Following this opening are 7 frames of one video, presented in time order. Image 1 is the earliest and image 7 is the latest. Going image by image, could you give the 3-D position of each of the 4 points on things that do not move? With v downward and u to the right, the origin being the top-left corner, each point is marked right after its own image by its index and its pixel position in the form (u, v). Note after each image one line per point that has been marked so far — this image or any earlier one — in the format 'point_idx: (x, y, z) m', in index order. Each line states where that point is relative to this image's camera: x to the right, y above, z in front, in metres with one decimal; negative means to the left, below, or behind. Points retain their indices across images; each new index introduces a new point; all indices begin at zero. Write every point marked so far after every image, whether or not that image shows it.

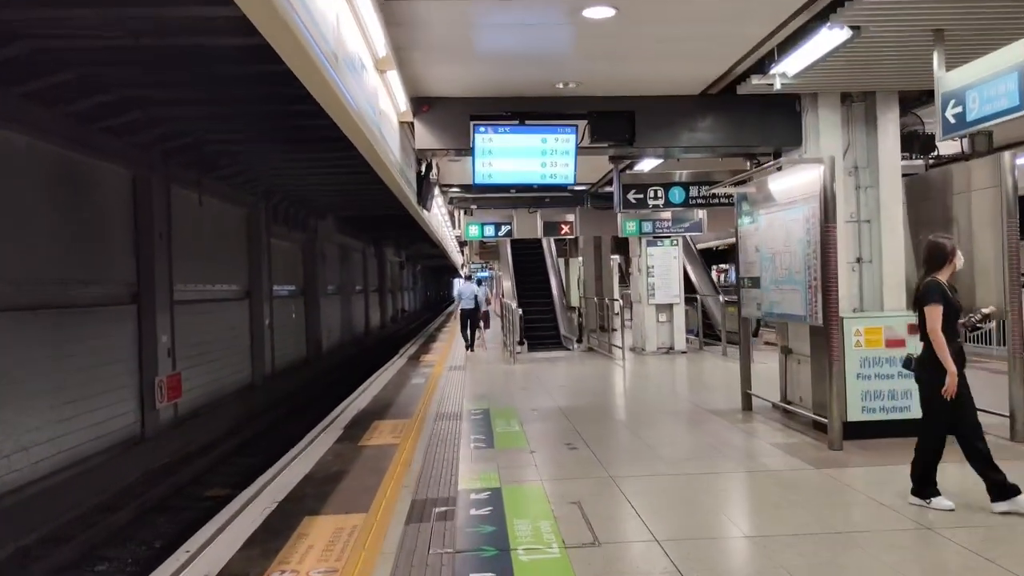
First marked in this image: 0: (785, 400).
0: (+2.0, -0.8, +6.2) m
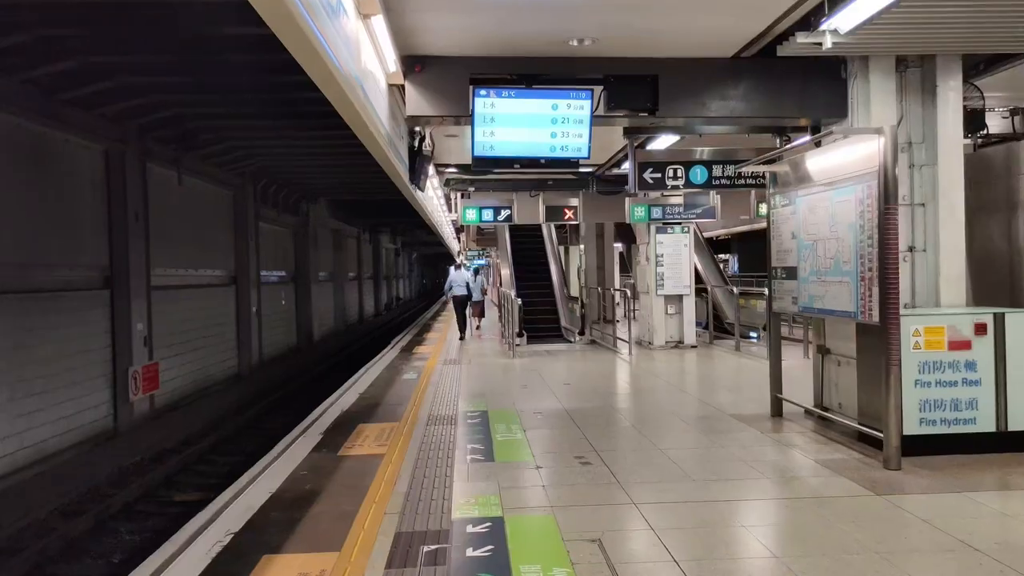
0: (+2.0, -0.8, +5.5) m
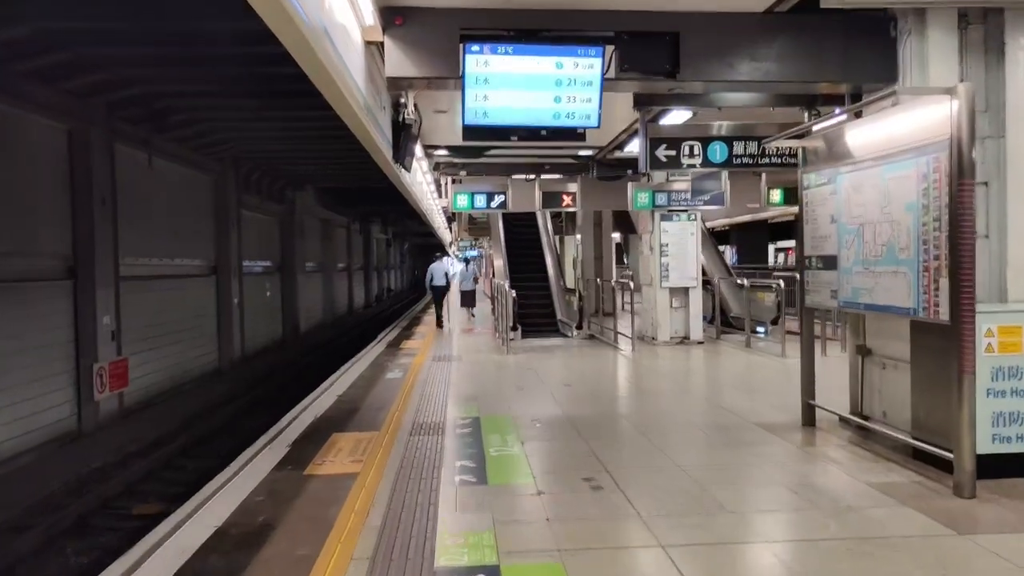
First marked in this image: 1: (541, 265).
0: (+2.0, -0.7, +4.8) m
1: (+0.5, +0.4, +14.9) m
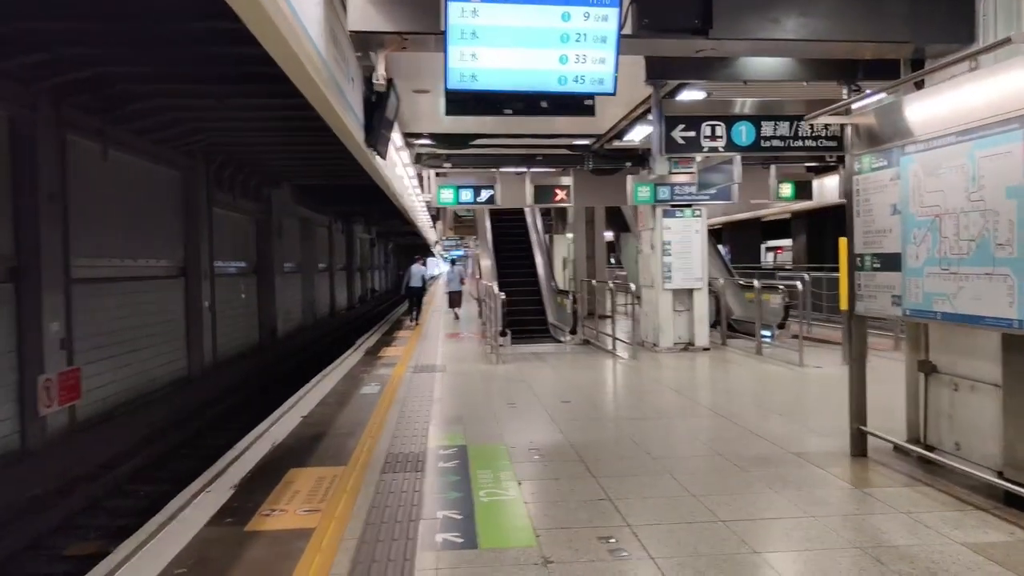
0: (+2.0, -0.7, +4.1) m
1: (+0.3, +0.4, +14.1) m
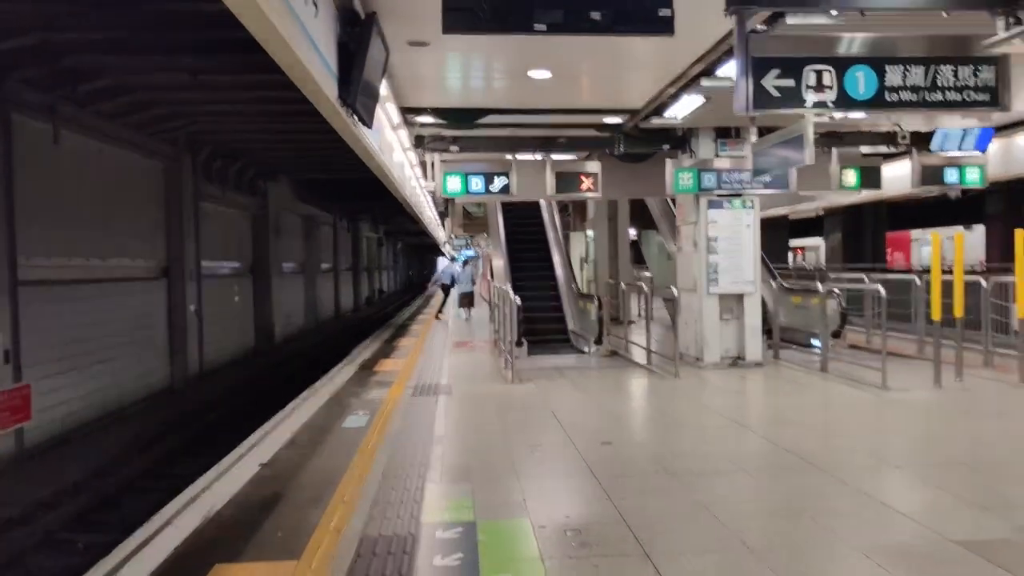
0: (+2.1, -0.8, +2.7) m
1: (+0.5, +0.3, +12.7) m
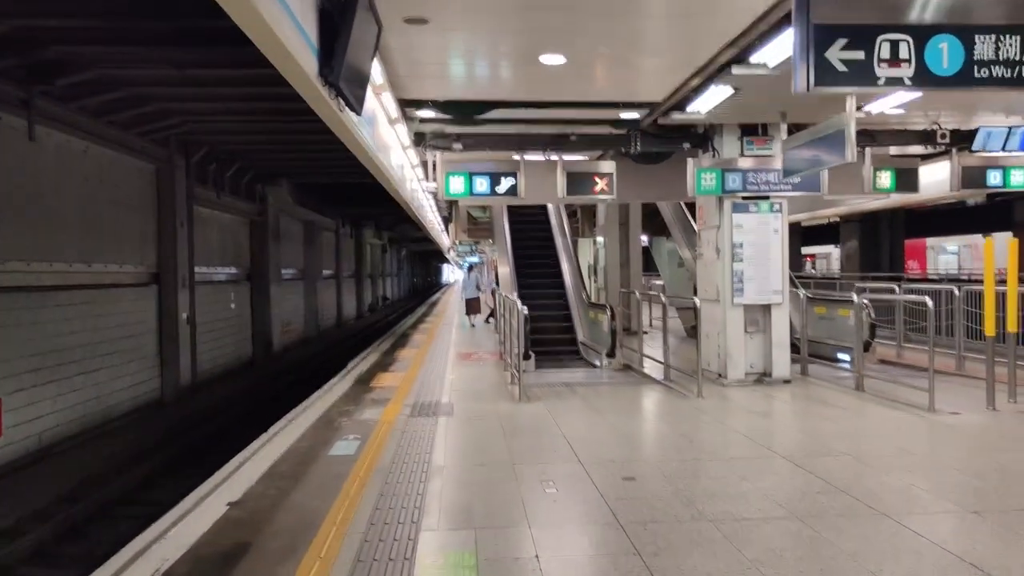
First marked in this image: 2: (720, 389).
0: (+2.1, -0.8, +2.1) m
1: (+0.6, +0.2, +12.1) m
2: (+1.8, -0.8, +7.0) m
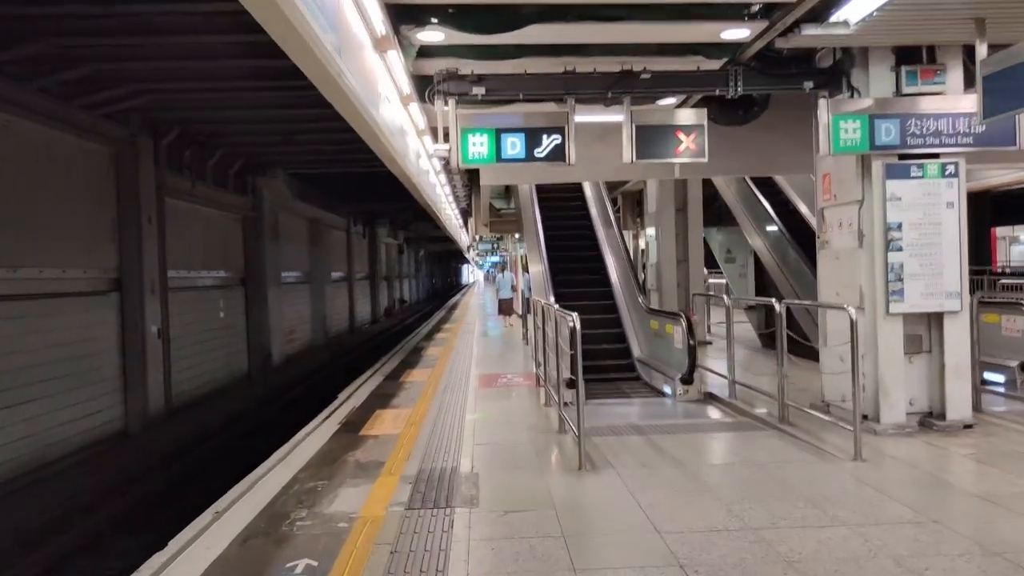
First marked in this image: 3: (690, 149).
0: (+2.3, -0.8, -0.2) m
1: (+1.0, +0.2, +9.9) m
2: (+2.0, -0.9, +4.7) m
3: (+1.1, +0.9, +5.2) m
